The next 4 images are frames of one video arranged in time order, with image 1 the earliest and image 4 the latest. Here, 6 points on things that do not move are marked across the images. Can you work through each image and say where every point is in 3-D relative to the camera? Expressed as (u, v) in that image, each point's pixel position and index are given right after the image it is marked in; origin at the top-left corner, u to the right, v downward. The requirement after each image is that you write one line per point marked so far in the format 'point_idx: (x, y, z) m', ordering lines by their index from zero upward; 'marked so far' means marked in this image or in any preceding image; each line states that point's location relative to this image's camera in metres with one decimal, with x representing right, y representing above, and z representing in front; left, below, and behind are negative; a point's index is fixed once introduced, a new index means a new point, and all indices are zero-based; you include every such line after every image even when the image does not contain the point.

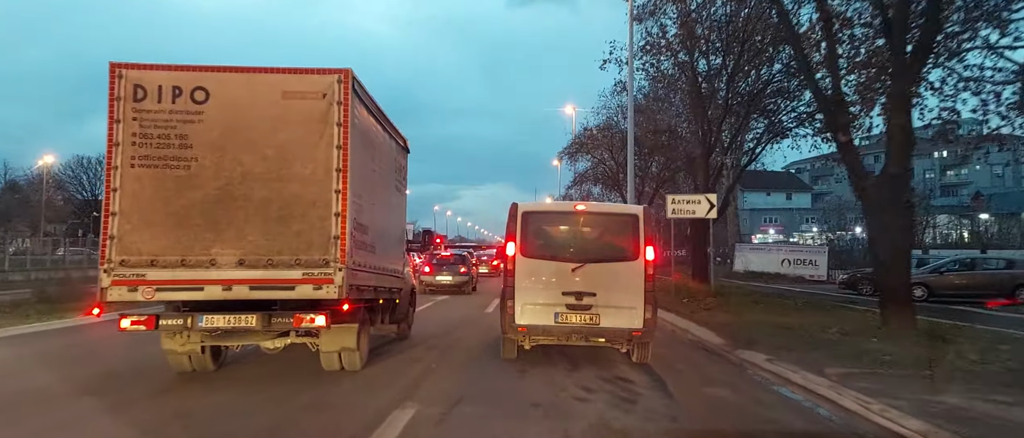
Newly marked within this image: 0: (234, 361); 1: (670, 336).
0: (-3.5, -1.8, +9.6) m
1: (+2.8, -2.1, +13.7) m
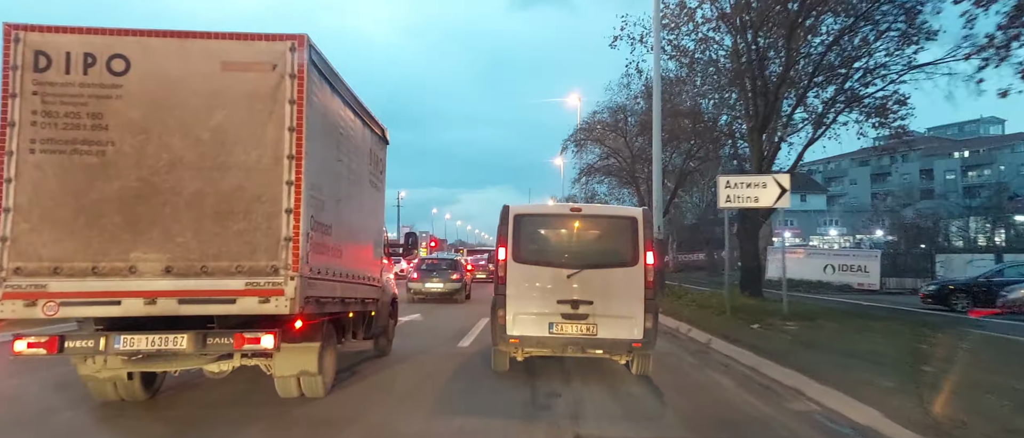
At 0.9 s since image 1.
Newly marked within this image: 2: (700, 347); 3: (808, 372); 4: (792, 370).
0: (-3.5, -1.8, +8.1) m
1: (+2.7, -2.2, +12.3) m
2: (+3.2, -2.2, +13.1) m
3: (+3.9, -2.0, +10.1) m
4: (+3.8, -2.0, +10.2) m
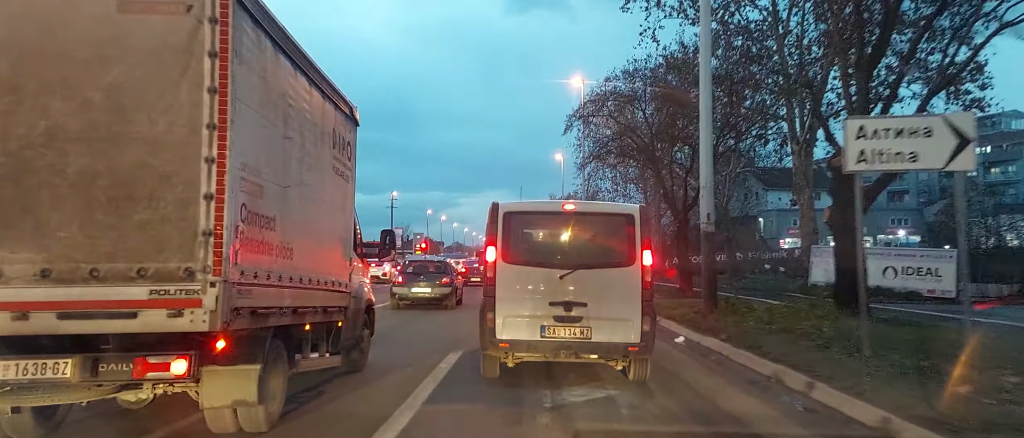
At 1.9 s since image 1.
0: (-3.6, -1.7, +6.6) m
1: (+2.6, -2.1, +10.8) m
2: (+3.1, -2.1, +11.6) m
3: (+3.8, -1.9, +8.6) m
4: (+3.7, -1.9, +8.8) m
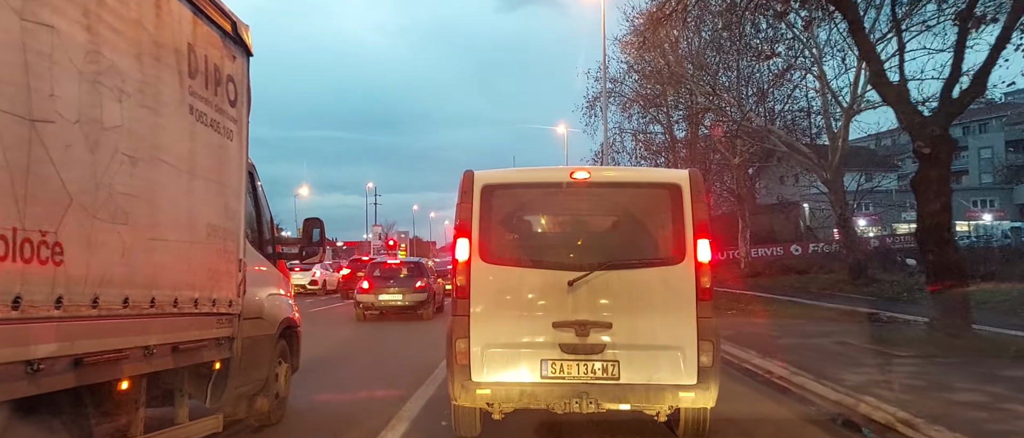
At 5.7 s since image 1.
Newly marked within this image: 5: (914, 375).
0: (-3.7, -1.6, +3.5) m
1: (+2.5, -1.9, +7.7) m
2: (+2.9, -1.9, +8.5) m
3: (+3.7, -1.7, +5.5) m
4: (+3.6, -1.7, +5.7) m
5: (+4.8, -1.7, +9.0) m
